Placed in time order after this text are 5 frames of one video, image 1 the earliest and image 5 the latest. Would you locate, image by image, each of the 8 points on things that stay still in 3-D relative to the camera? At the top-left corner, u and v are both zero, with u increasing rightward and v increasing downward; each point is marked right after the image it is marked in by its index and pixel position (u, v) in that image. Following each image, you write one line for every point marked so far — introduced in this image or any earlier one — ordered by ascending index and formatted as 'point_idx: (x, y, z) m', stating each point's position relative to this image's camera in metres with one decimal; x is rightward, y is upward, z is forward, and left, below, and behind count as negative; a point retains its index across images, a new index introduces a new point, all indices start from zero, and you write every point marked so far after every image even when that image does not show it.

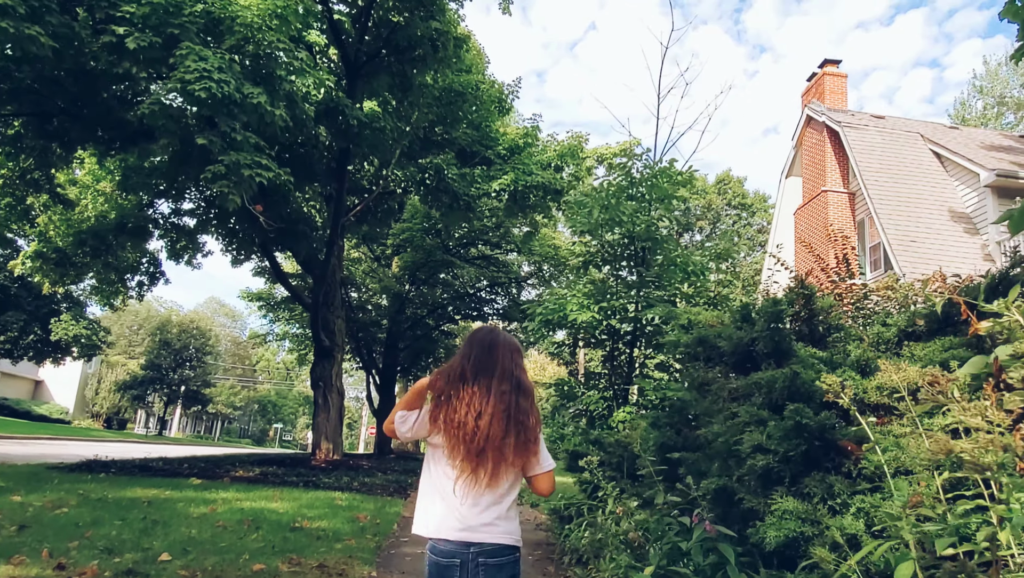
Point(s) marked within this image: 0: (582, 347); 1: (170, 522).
0: (+0.6, -0.5, +6.4) m
1: (-2.2, -1.5, +4.6) m
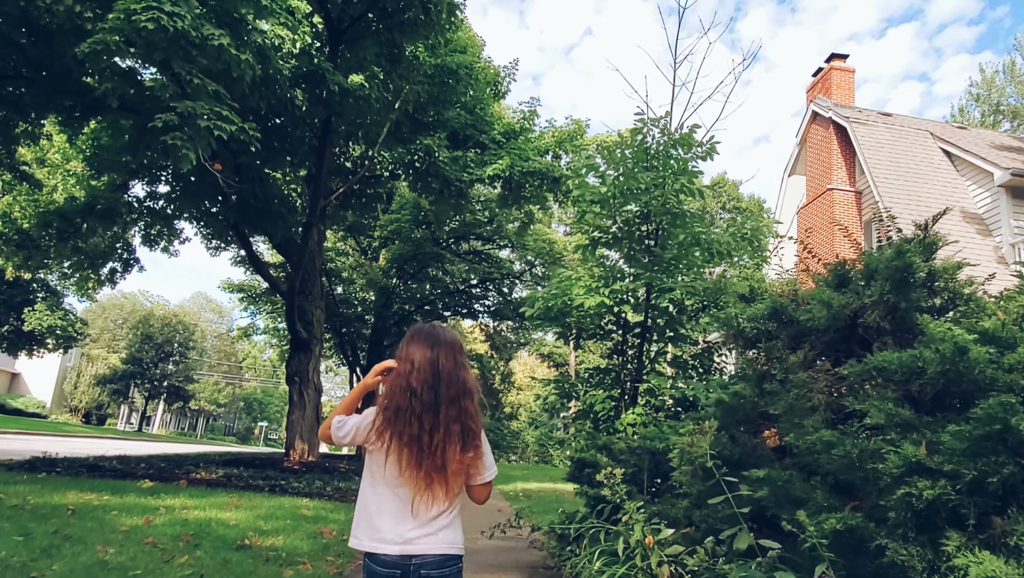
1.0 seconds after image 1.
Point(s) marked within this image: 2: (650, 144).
0: (+0.5, -0.4, +5.6) m
1: (-2.2, -1.3, +3.7) m
2: (+1.0, +1.1, +5.4) m
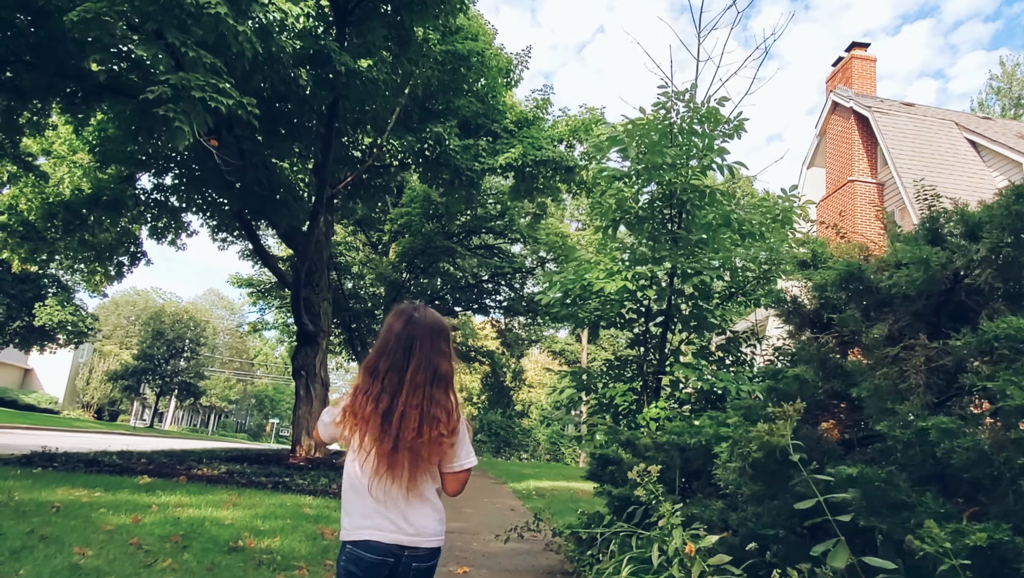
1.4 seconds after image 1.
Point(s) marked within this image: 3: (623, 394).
0: (+0.6, -0.3, +5.3) m
1: (-2.1, -1.2, +3.5) m
2: (+1.1, +1.2, +5.0) m
3: (+0.8, -0.7, +5.0) m
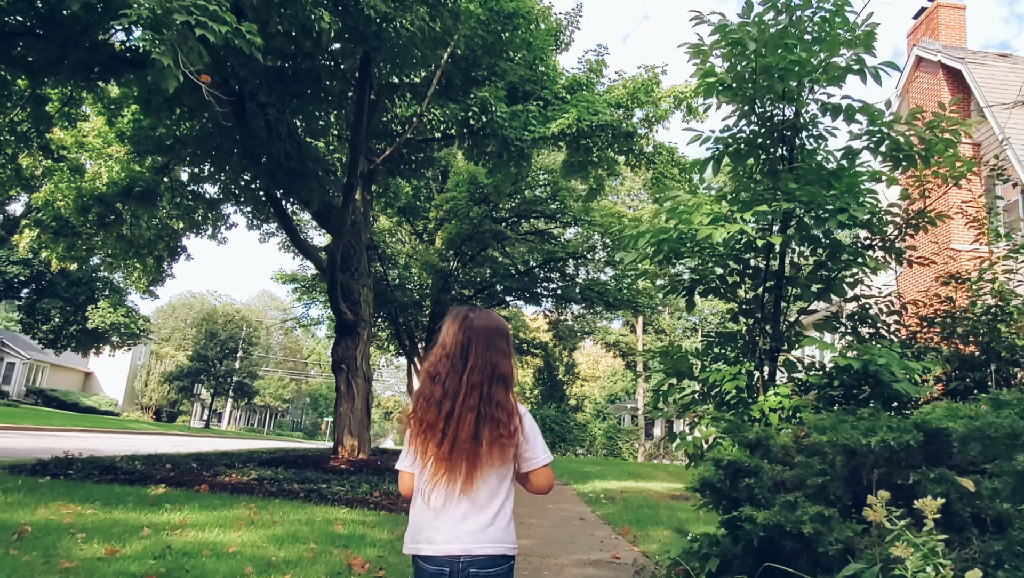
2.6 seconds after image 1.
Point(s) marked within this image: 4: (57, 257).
0: (+1.1, -0.1, +4.2) m
1: (-1.8, -1.0, +2.6) m
2: (+1.5, +1.4, +3.9) m
3: (+1.2, -0.5, +3.9) m
4: (-8.8, +0.6, +14.0) m
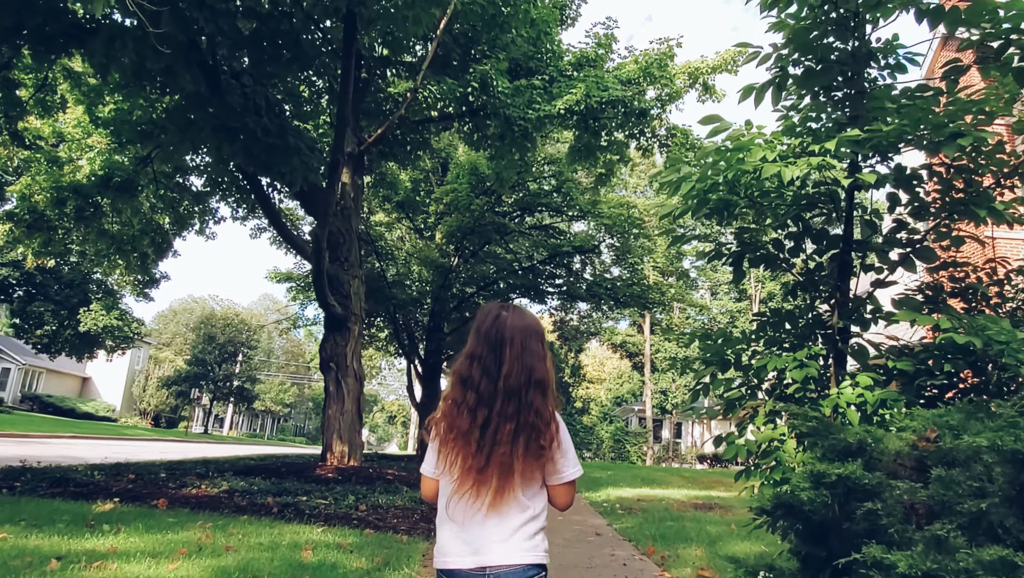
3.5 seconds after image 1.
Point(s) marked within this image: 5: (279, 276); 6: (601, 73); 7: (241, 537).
0: (+1.1, +0.1, +3.4) m
1: (-1.8, -0.9, +1.8) m
2: (+1.5, +1.6, +3.1) m
3: (+1.2, -0.3, +3.1) m
4: (-8.7, +0.6, +13.3) m
5: (-6.2, +0.3, +19.2) m
6: (+1.2, +3.0, +9.9) m
7: (-1.4, -1.3, +3.8) m
